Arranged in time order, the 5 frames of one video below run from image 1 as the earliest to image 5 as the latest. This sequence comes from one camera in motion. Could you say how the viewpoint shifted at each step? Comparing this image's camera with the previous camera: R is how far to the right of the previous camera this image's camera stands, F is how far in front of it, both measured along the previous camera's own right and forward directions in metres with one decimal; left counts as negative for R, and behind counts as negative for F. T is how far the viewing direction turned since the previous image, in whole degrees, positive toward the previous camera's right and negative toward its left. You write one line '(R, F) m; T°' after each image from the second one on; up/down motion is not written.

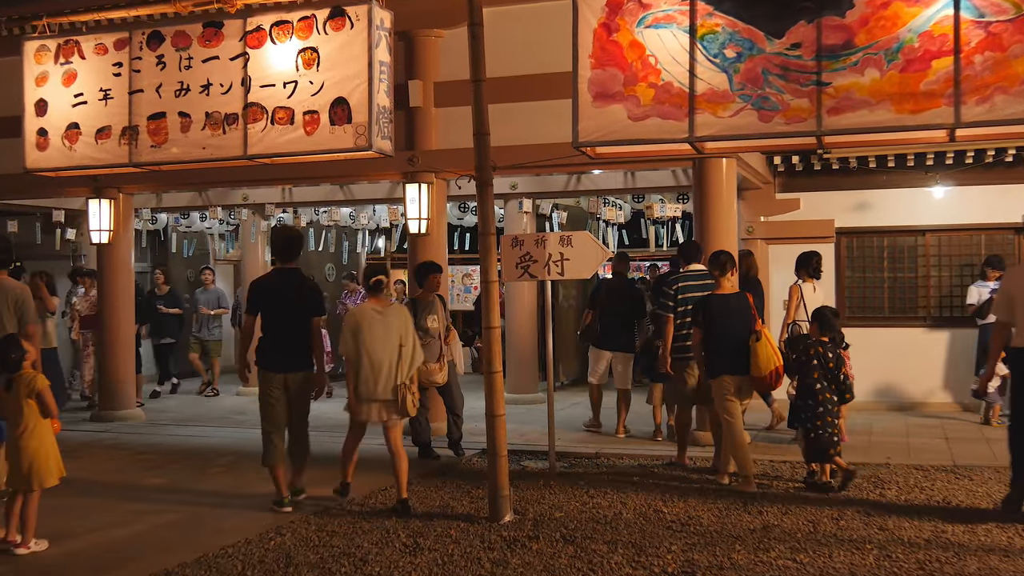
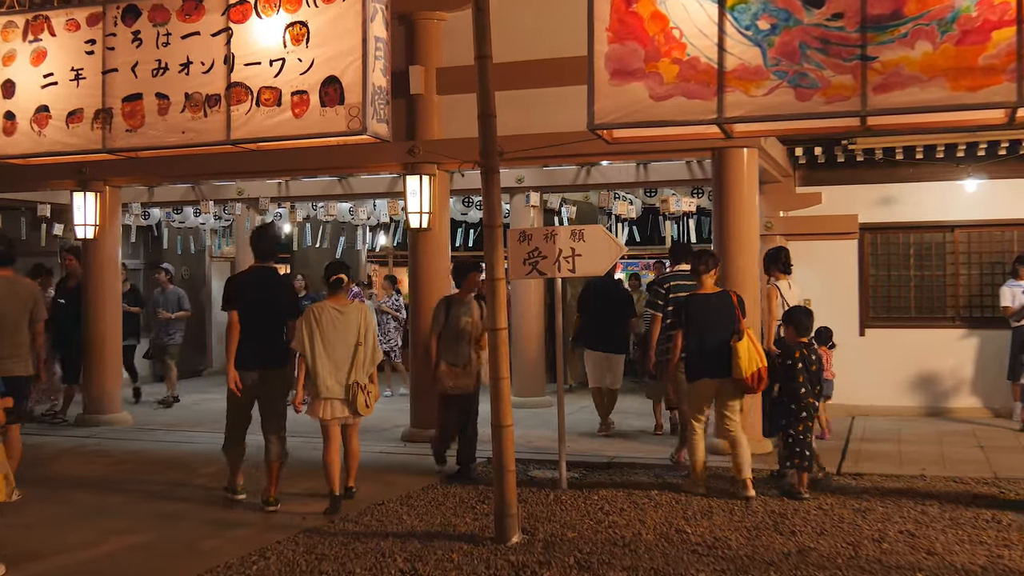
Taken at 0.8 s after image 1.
(0.0, +0.6) m; 0°
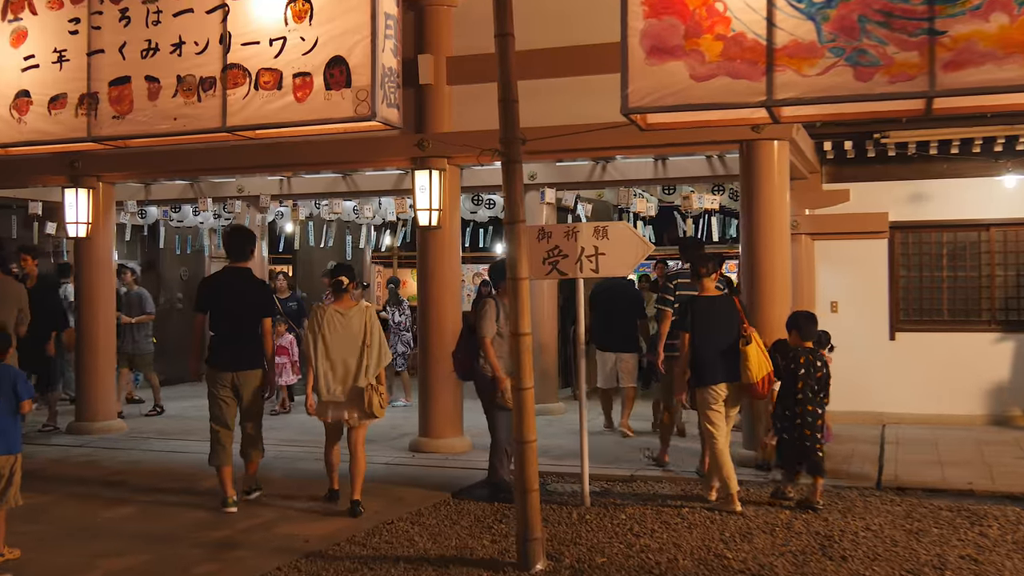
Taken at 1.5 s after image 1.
(-0.1, +0.5) m; 0°
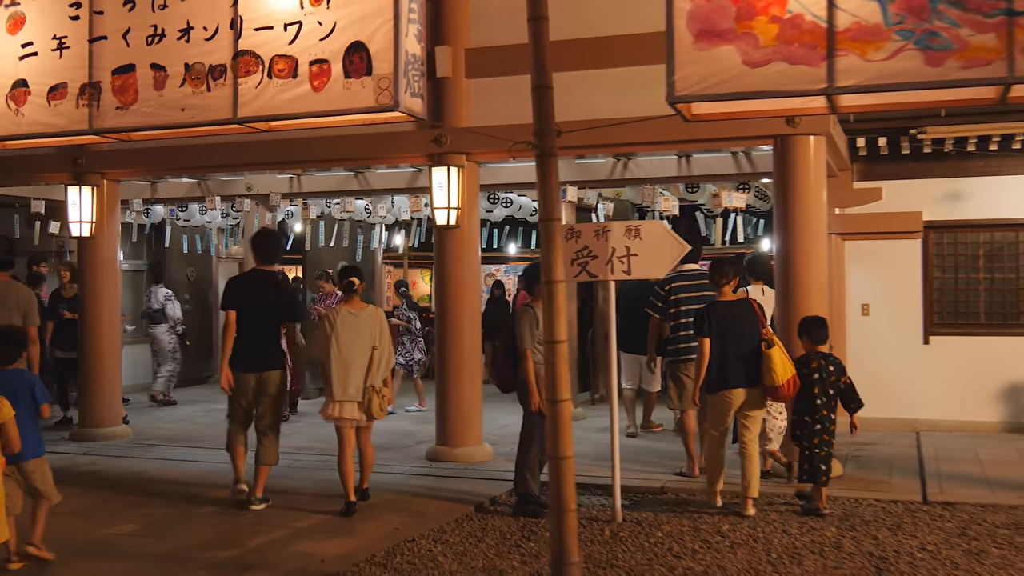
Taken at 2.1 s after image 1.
(-0.1, +0.4) m; 0°
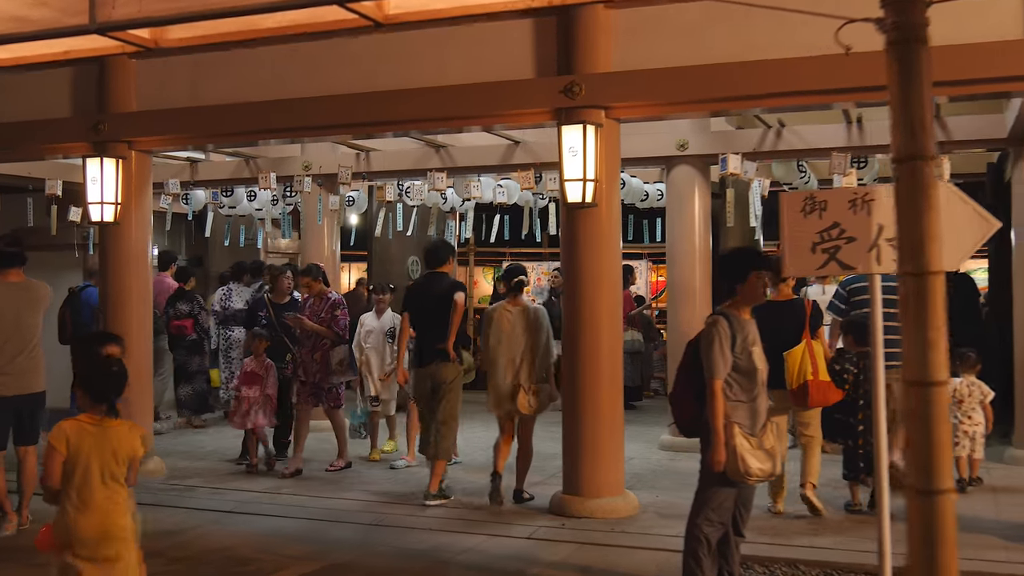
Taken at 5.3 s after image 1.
(-0.7, +2.2) m; -2°
